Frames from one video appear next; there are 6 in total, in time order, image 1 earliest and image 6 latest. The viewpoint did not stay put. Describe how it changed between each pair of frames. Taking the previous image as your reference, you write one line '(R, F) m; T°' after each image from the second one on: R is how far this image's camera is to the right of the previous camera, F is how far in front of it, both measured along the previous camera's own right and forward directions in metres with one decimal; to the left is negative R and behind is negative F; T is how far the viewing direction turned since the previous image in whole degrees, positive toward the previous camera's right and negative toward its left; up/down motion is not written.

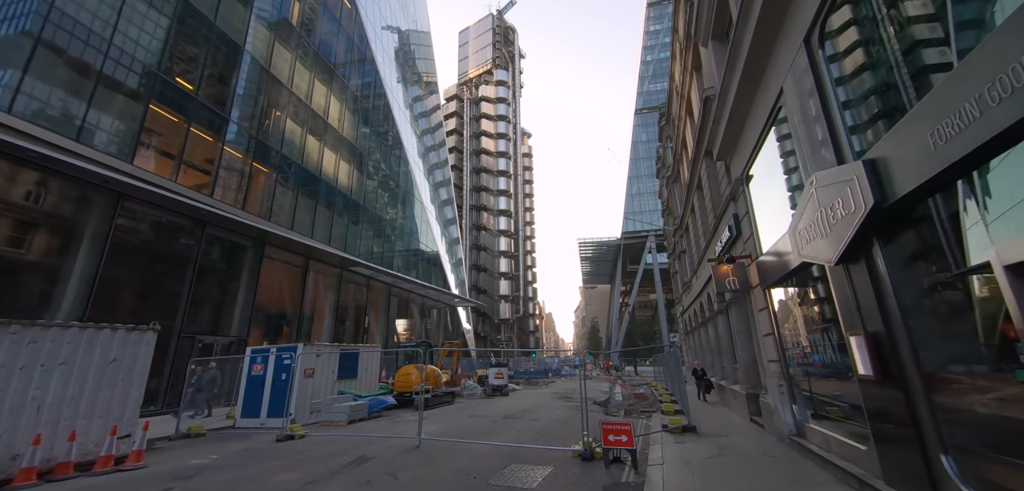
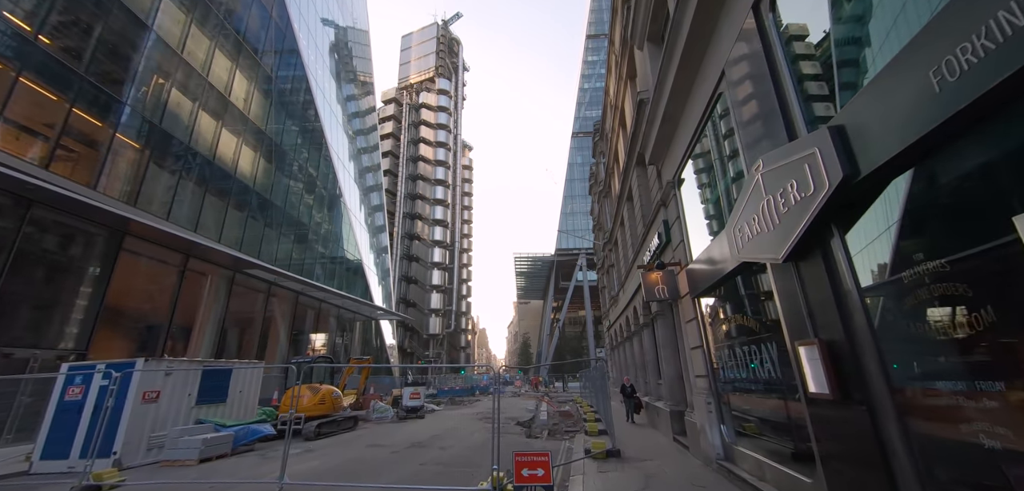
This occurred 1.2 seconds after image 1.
(+0.5, +1.1) m; +9°
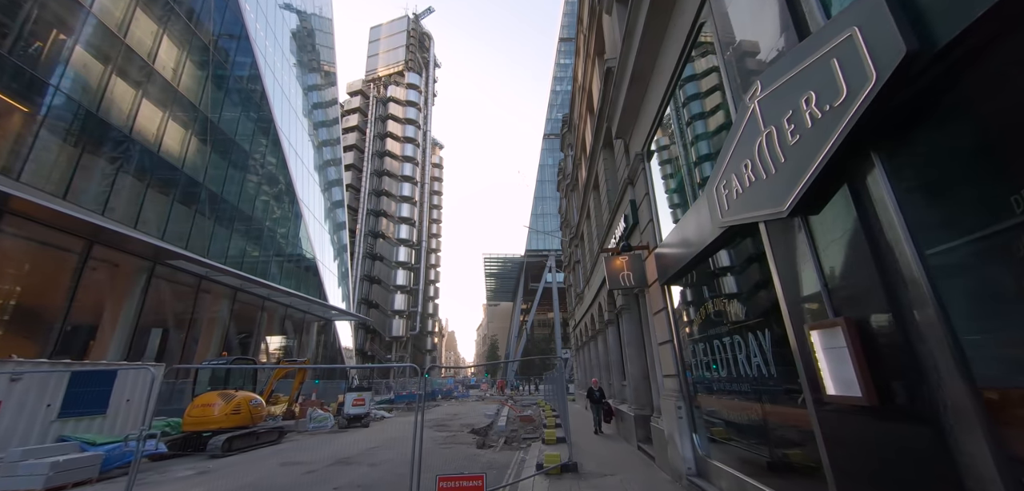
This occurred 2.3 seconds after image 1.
(+0.5, +1.1) m; +4°
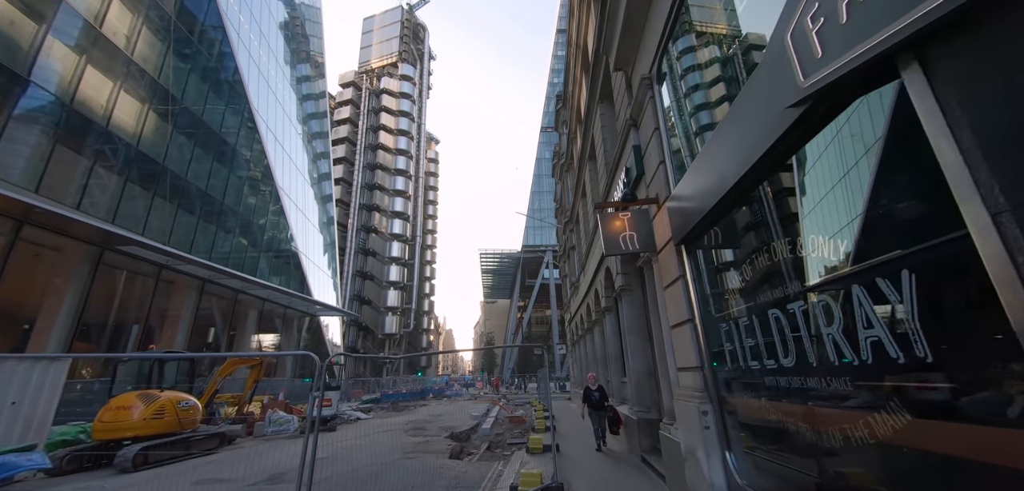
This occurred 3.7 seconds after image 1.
(+0.4, +1.5) m; 0°
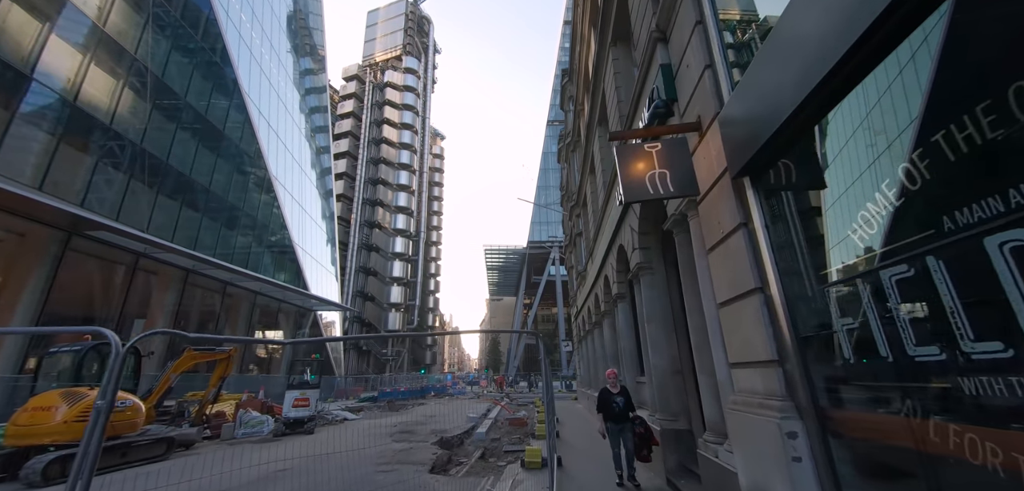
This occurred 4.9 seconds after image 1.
(+0.2, +1.3) m; -1°
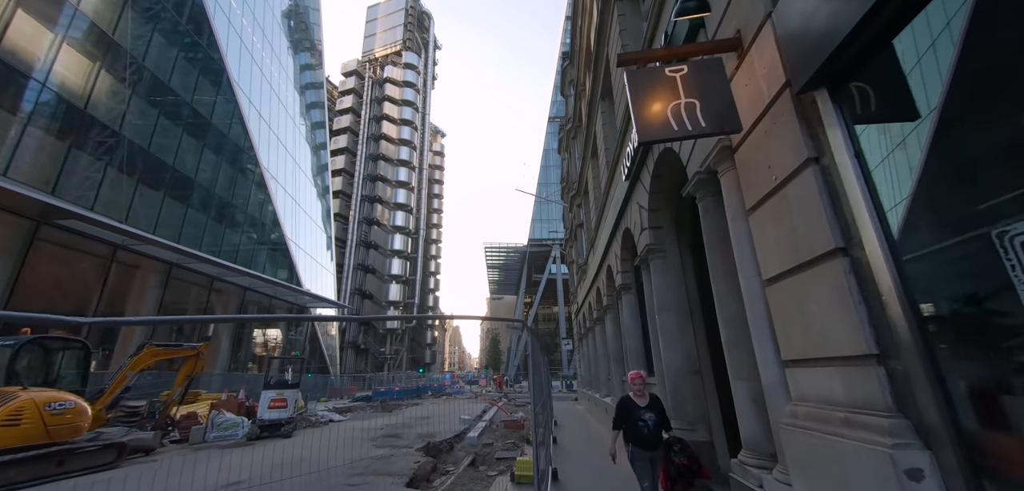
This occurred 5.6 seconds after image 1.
(+0.2, +0.8) m; 0°
